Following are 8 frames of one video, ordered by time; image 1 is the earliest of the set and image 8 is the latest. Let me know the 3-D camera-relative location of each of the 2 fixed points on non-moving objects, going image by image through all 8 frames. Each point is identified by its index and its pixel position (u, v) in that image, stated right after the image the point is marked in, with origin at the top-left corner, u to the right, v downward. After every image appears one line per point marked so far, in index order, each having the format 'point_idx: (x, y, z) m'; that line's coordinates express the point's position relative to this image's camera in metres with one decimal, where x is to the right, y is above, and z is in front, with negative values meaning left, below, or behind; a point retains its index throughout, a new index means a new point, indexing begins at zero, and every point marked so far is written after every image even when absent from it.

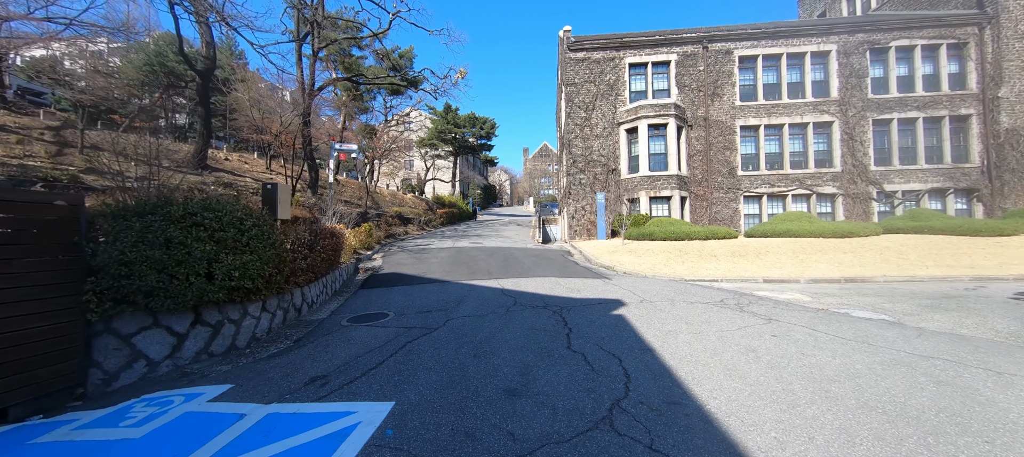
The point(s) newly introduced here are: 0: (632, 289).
0: (+2.2, -1.1, +6.9) m
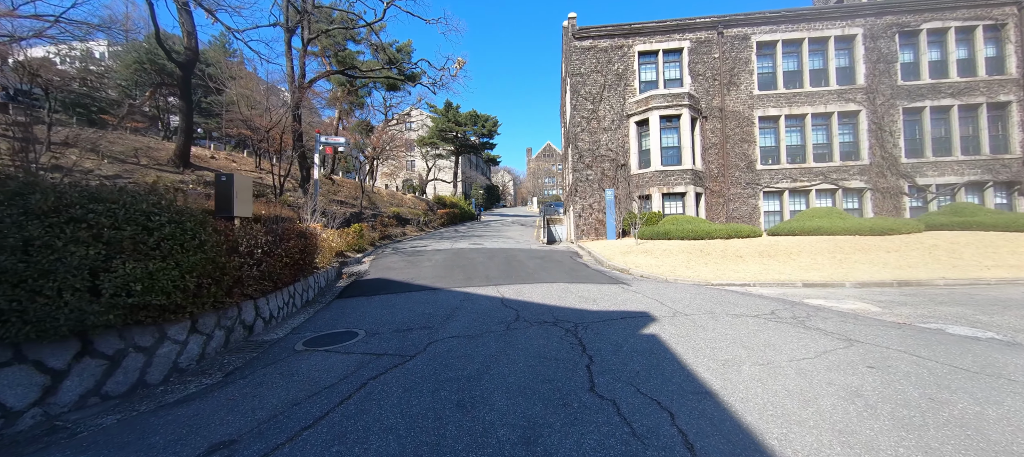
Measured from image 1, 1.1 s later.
0: (+2.2, -1.0, +5.7) m
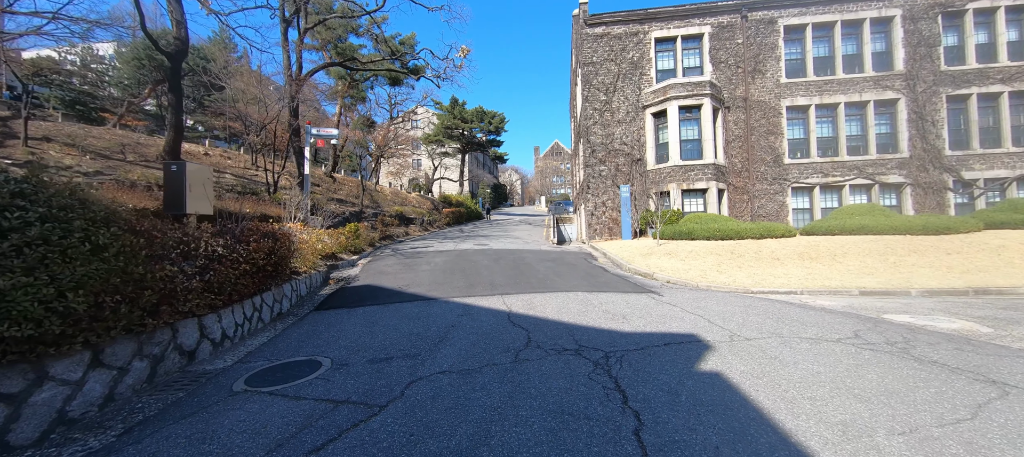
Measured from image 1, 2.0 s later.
0: (+2.3, -1.0, +4.7) m
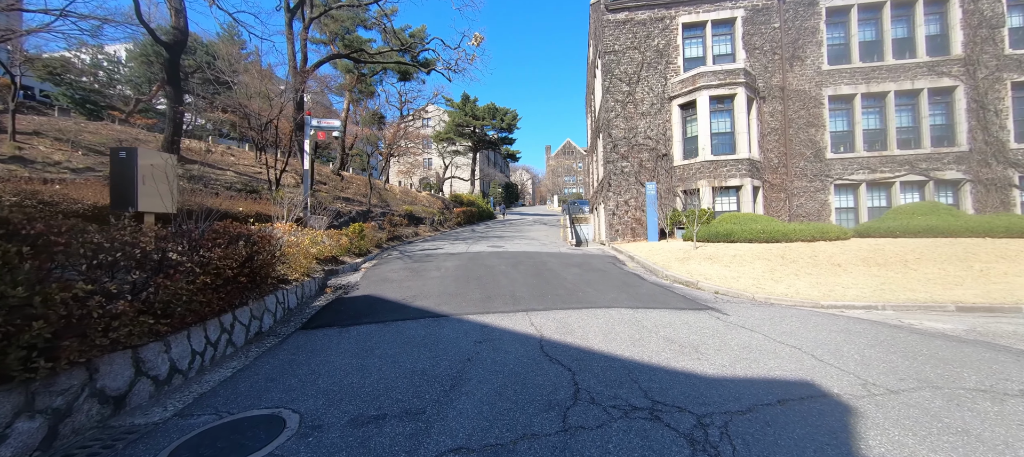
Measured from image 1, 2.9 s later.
0: (+2.6, -1.0, +3.6) m
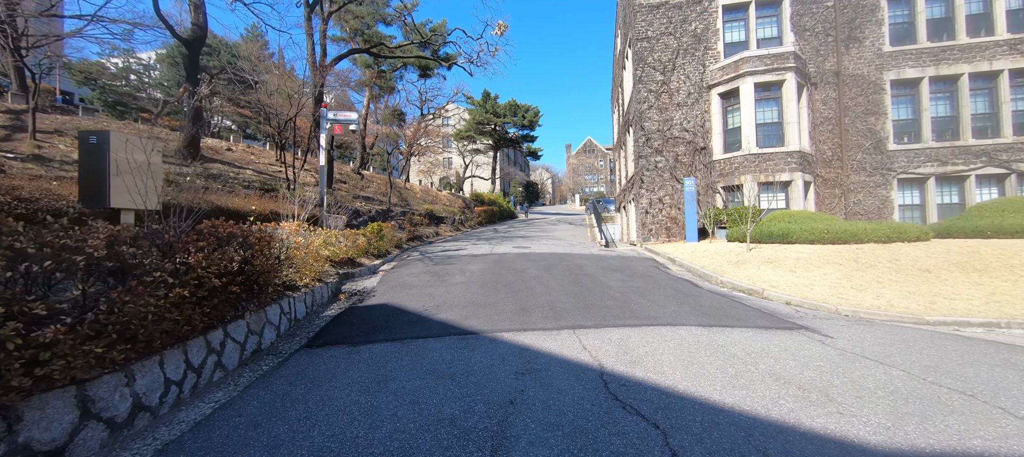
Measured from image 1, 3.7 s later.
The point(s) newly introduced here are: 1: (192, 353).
0: (+3.0, -1.0, +2.6) m
1: (-2.5, -1.0, +3.0) m
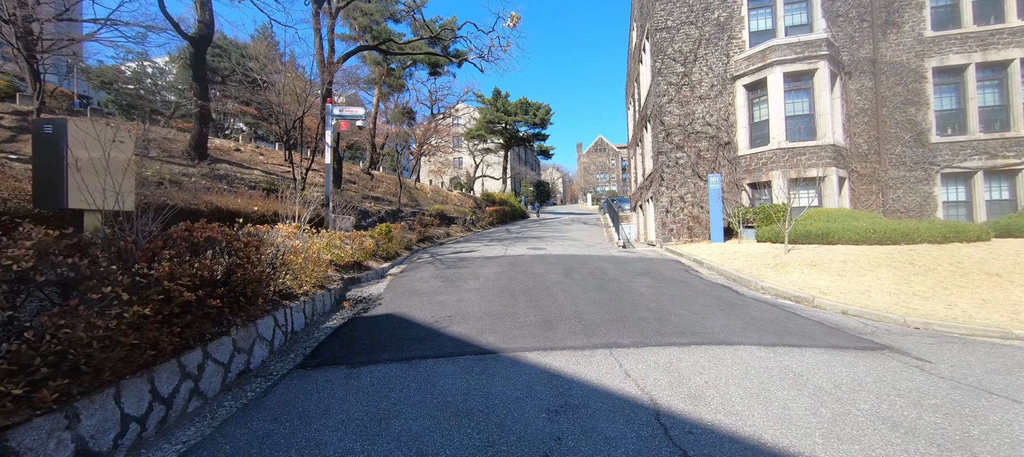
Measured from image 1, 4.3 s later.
0: (+3.2, -1.0, +2.0) m
1: (-2.3, -1.0, +2.5) m
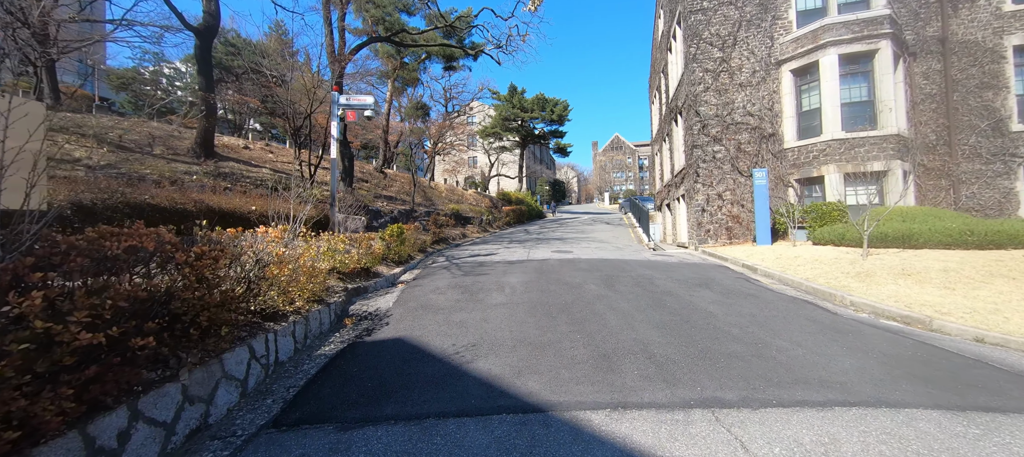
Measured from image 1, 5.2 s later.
0: (+3.5, -1.1, +0.9) m
1: (-2.0, -1.0, +1.6) m
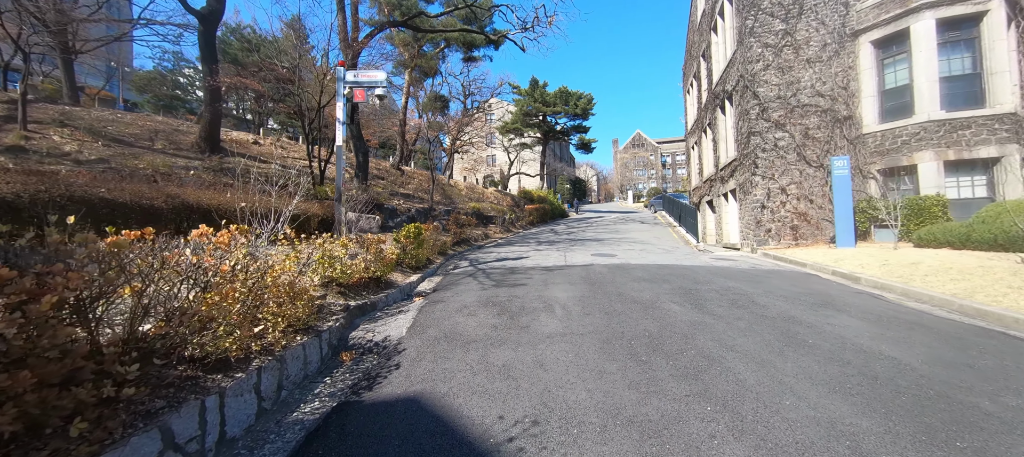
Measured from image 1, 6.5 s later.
0: (+3.8, -1.1, -0.6) m
1: (-1.6, -1.1, +0.4) m
